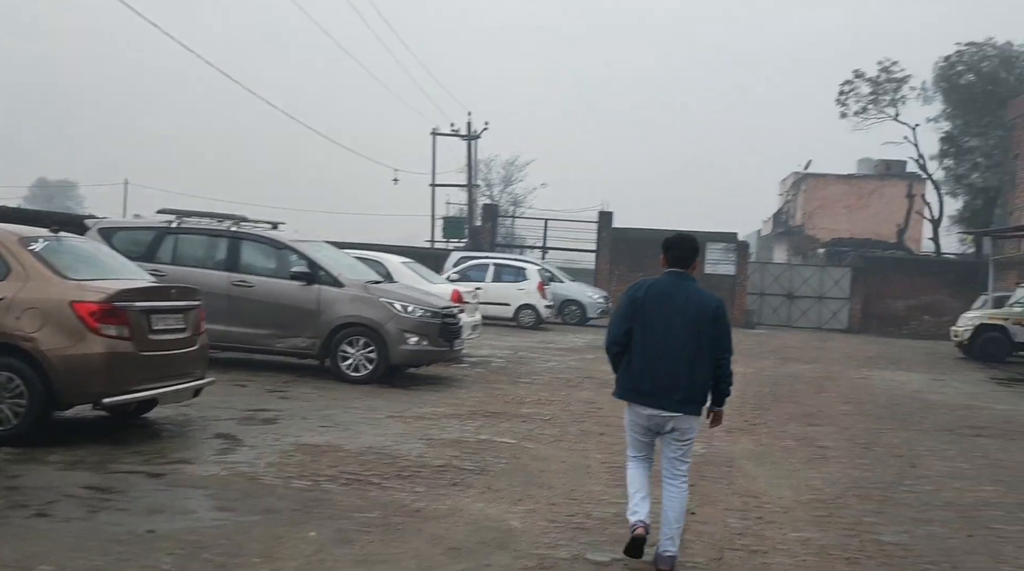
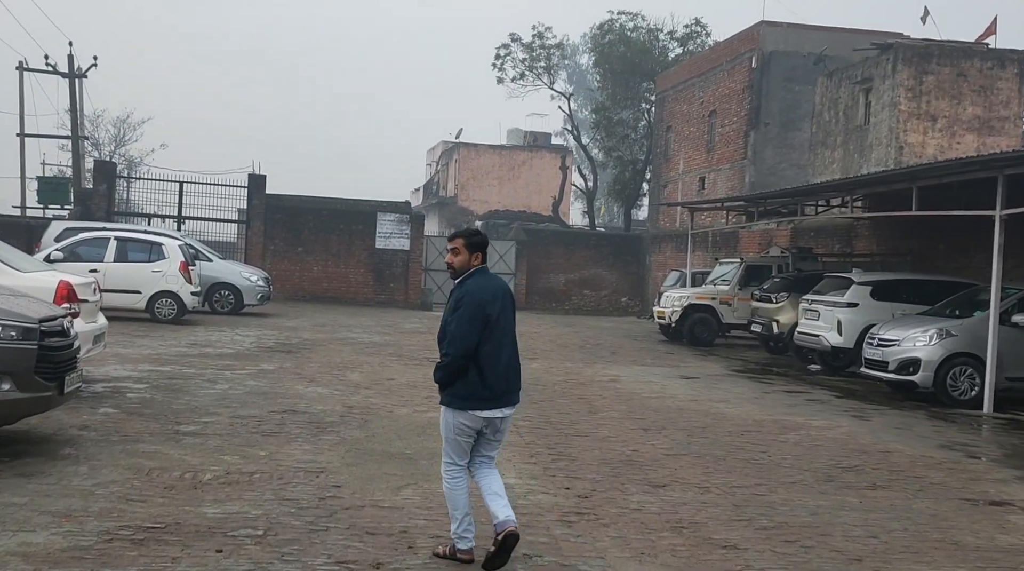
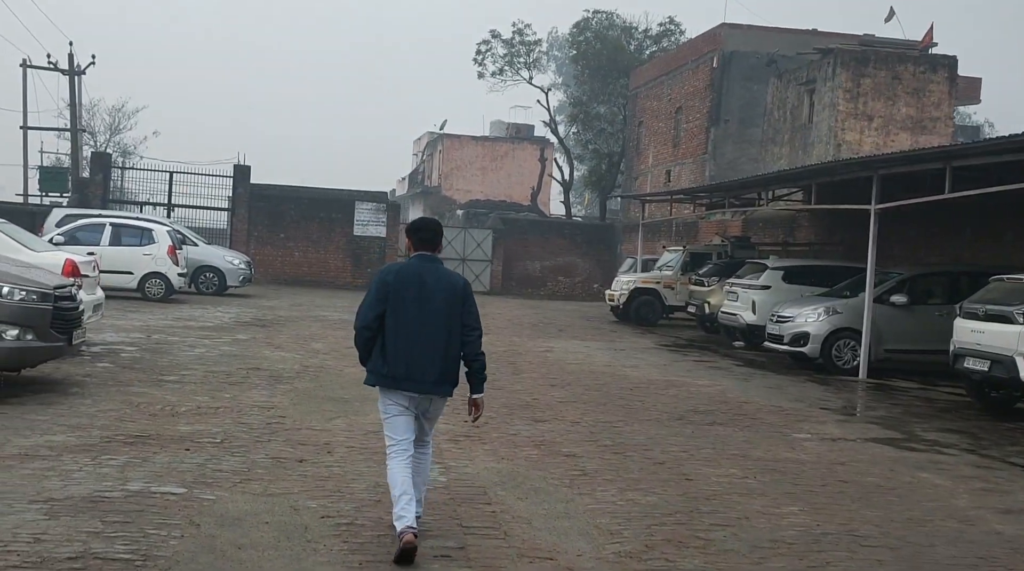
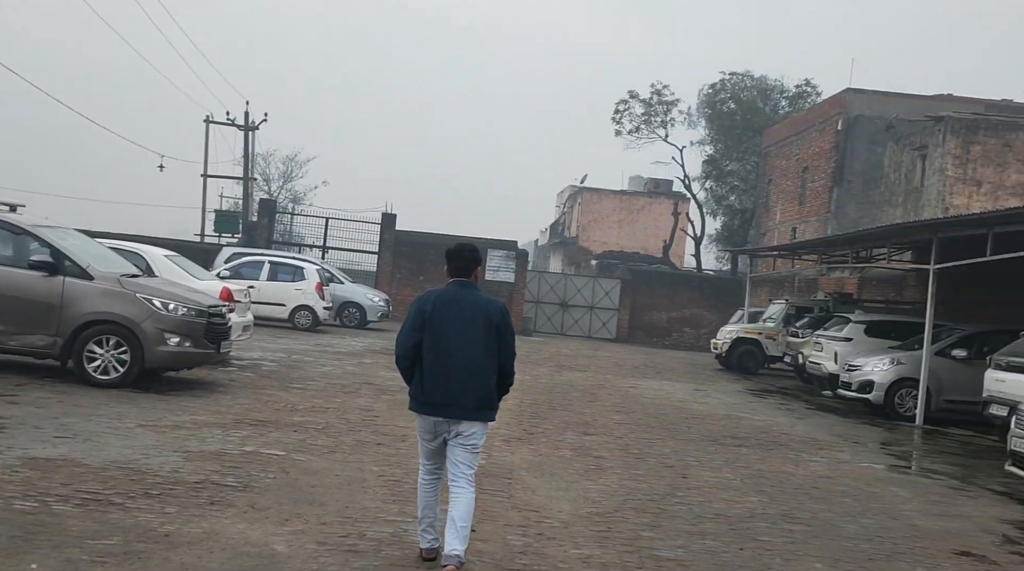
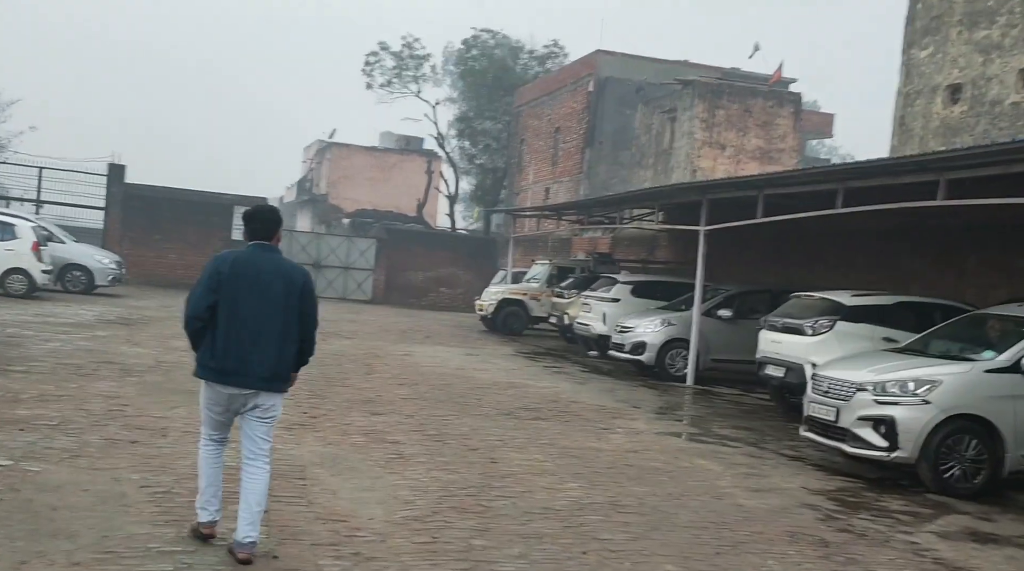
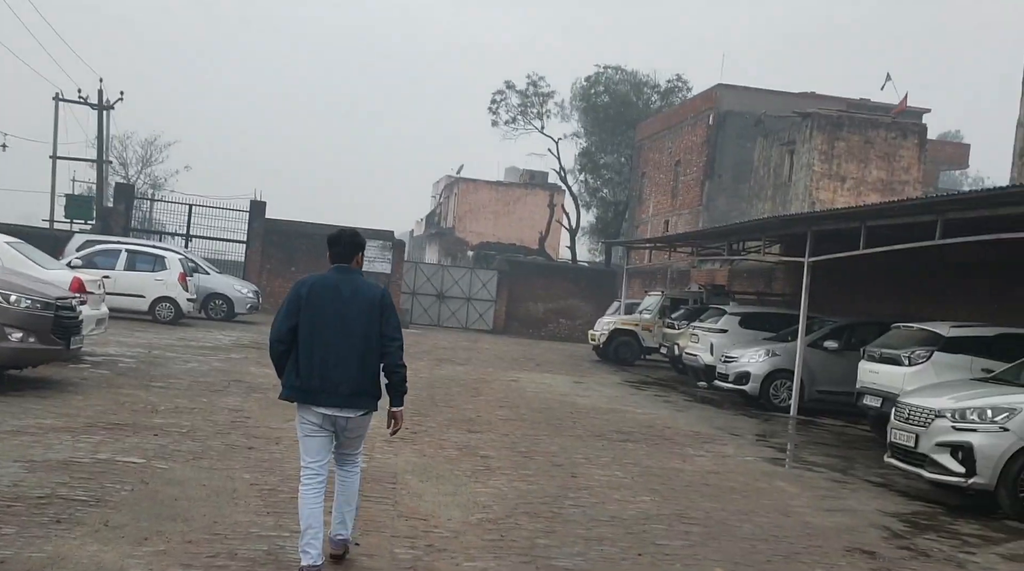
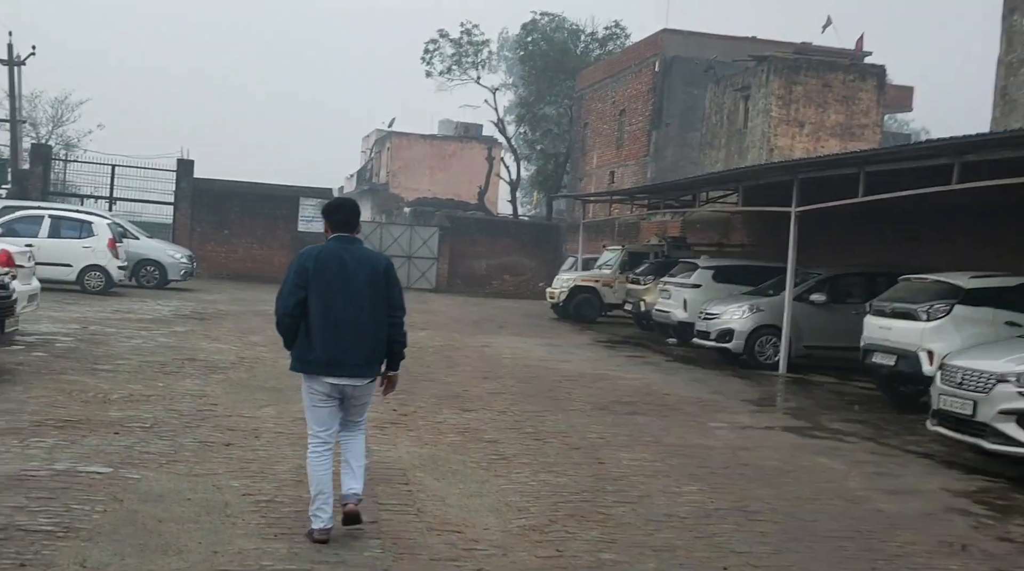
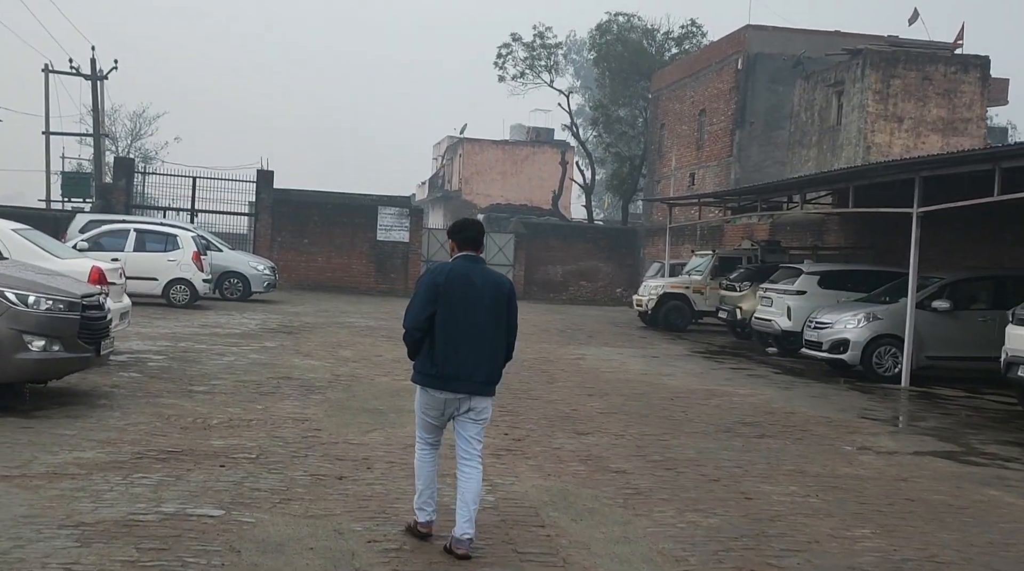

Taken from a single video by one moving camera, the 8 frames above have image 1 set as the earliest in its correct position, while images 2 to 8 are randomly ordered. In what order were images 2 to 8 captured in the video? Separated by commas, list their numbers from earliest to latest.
4, 6, 5, 7, 3, 8, 2
